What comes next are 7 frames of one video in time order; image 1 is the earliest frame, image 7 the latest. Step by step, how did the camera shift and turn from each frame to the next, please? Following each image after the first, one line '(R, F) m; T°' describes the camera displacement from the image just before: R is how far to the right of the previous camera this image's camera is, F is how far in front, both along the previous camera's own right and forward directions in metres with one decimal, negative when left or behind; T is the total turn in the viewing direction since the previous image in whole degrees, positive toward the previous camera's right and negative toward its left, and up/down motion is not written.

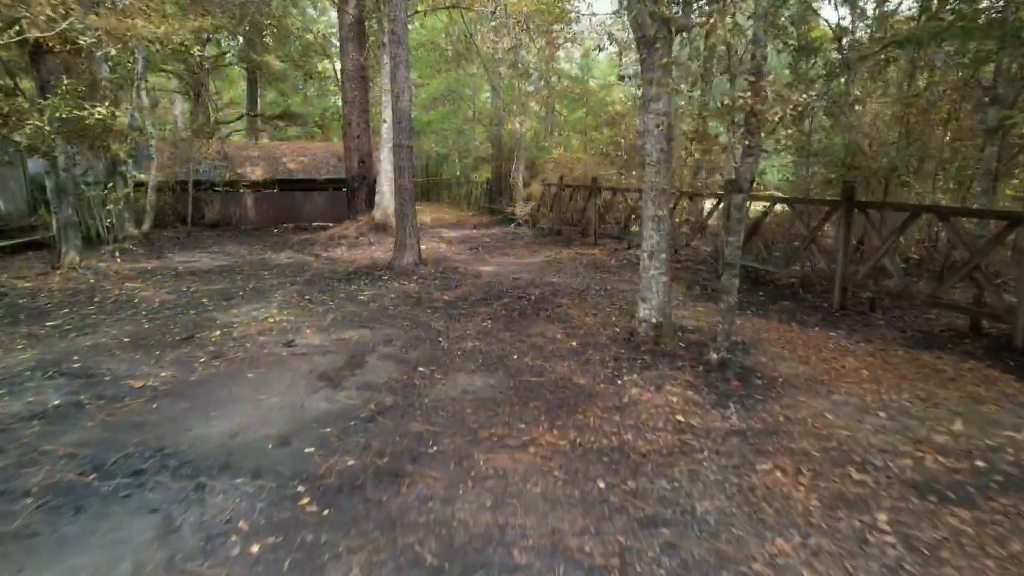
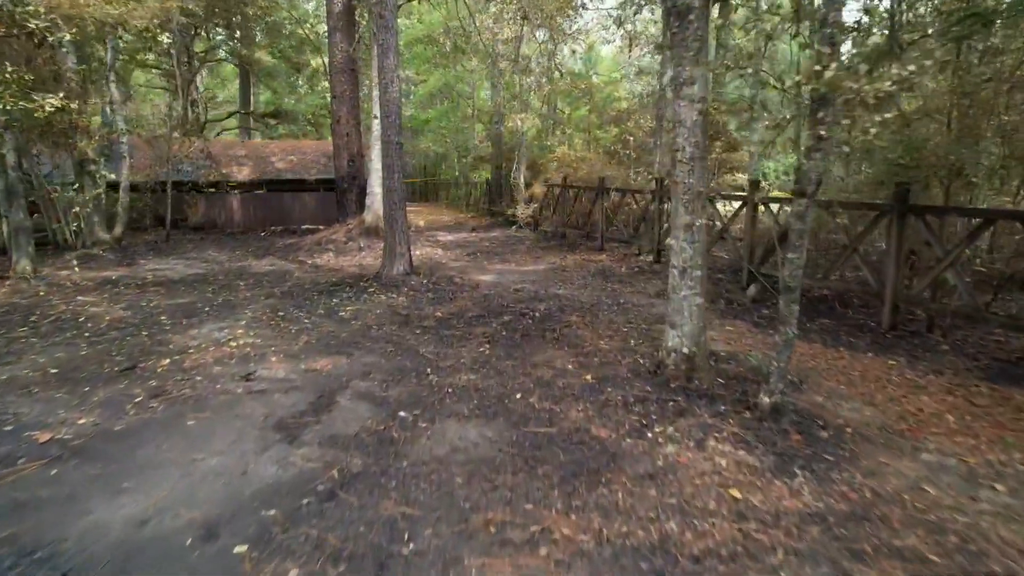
(0.0, +0.9) m; 0°
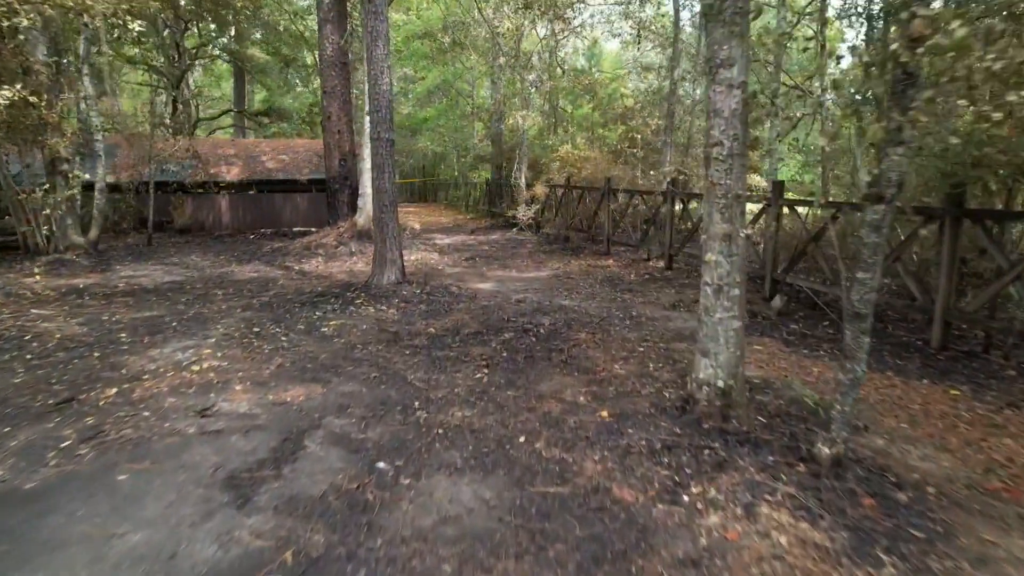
(0.0, +0.7) m; 0°
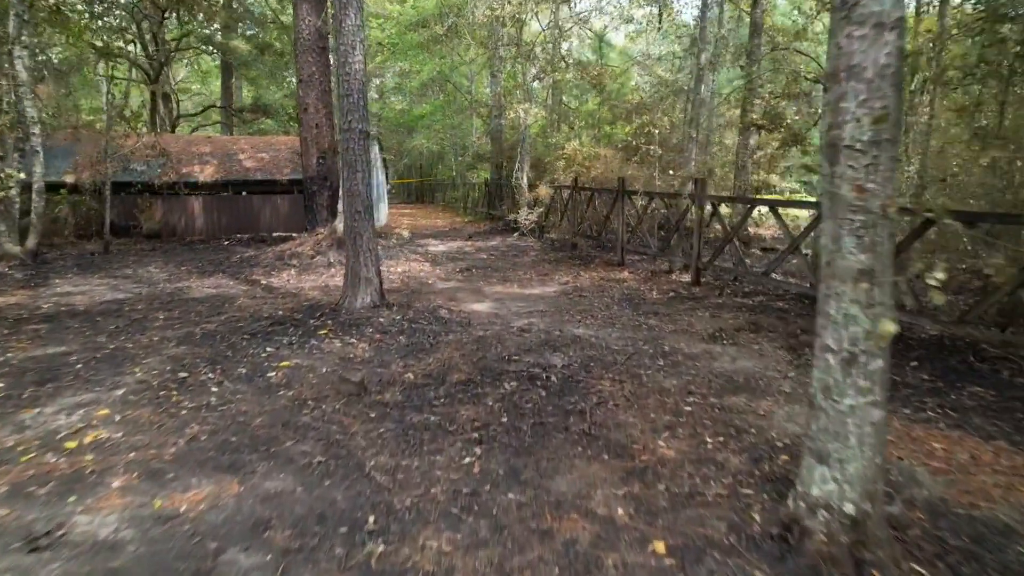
(0.0, +1.4) m; 0°
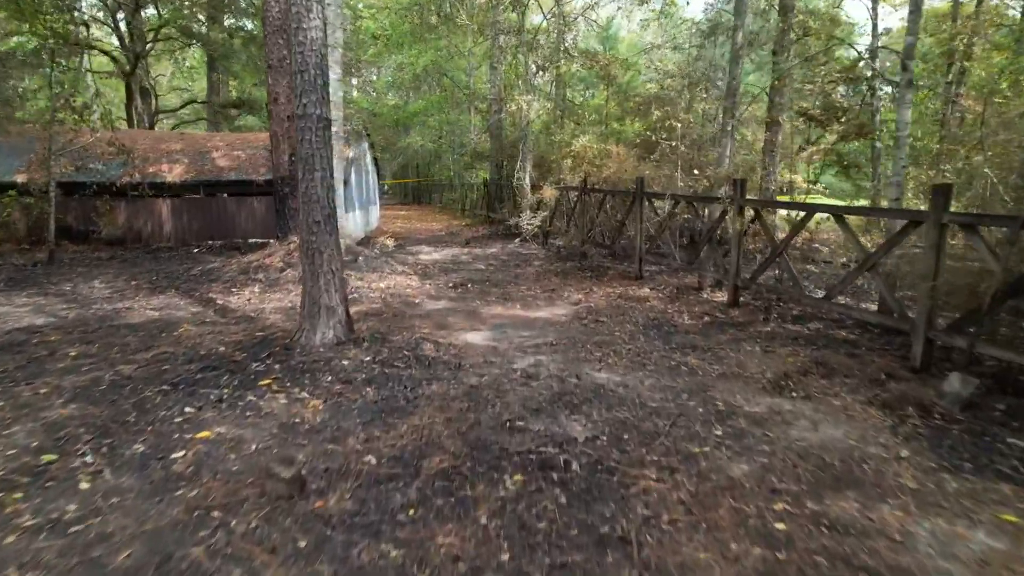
(0.0, +1.4) m; 0°
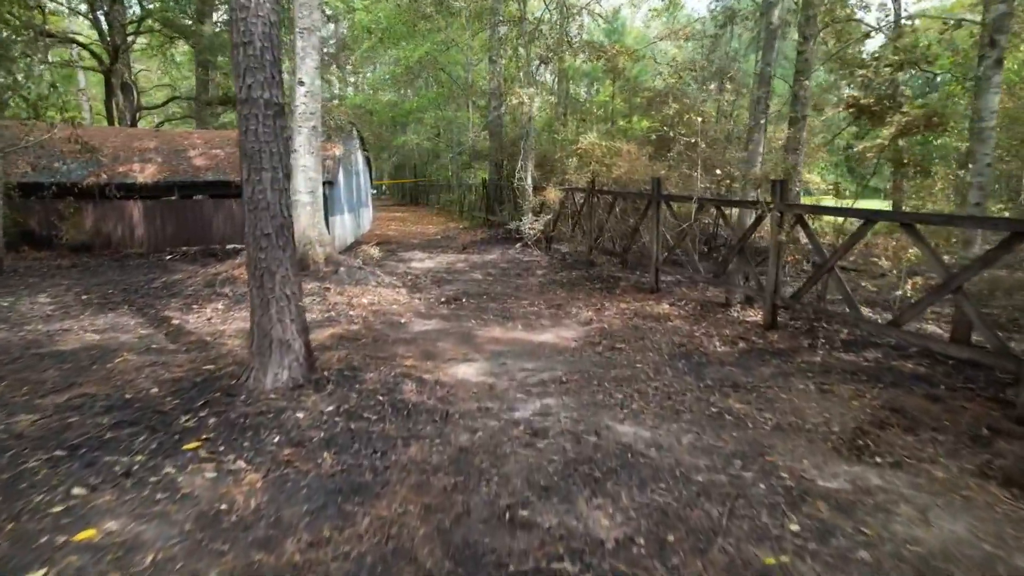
(0.0, +1.0) m; 0°
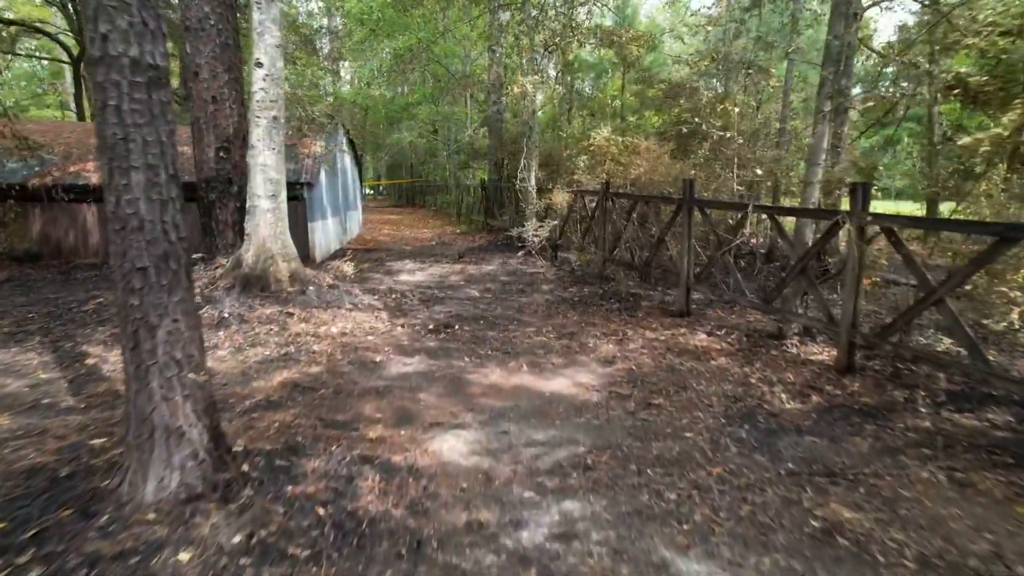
(0.0, +1.3) m; 0°
